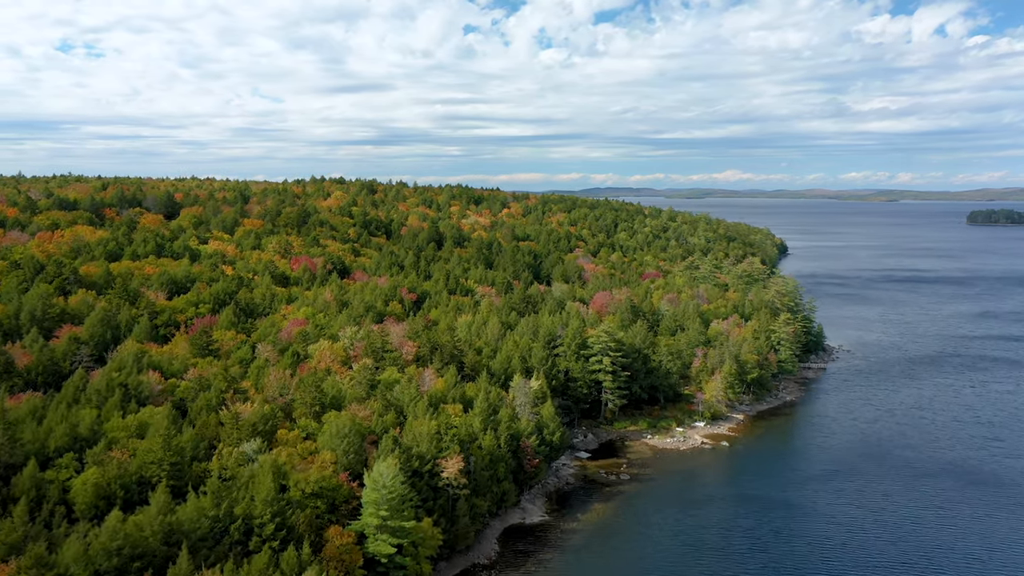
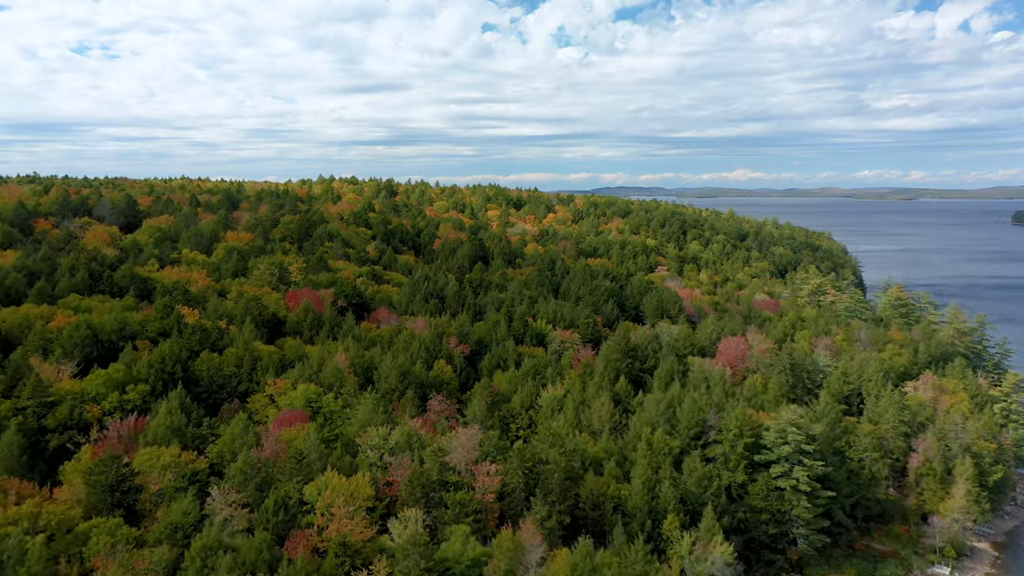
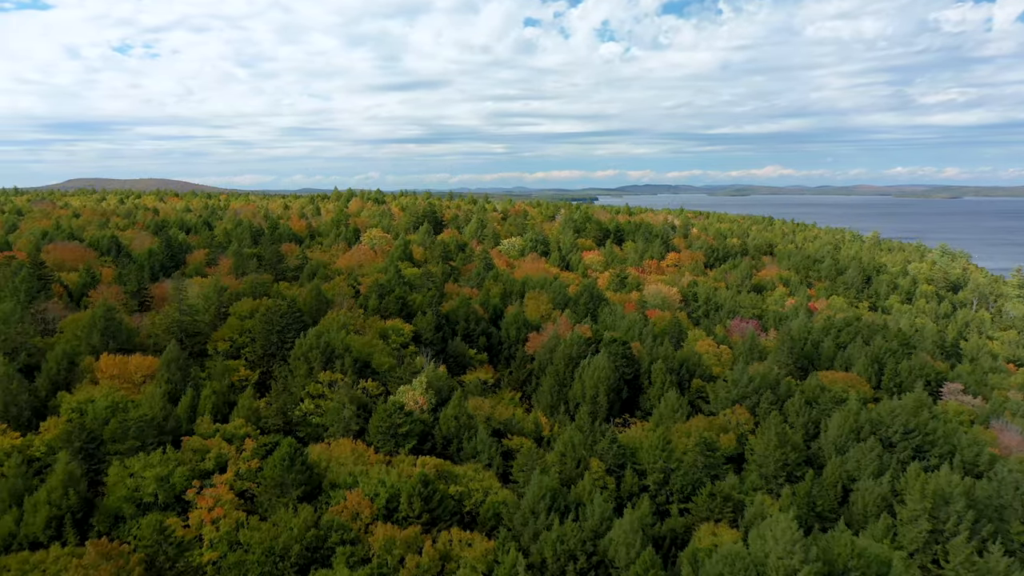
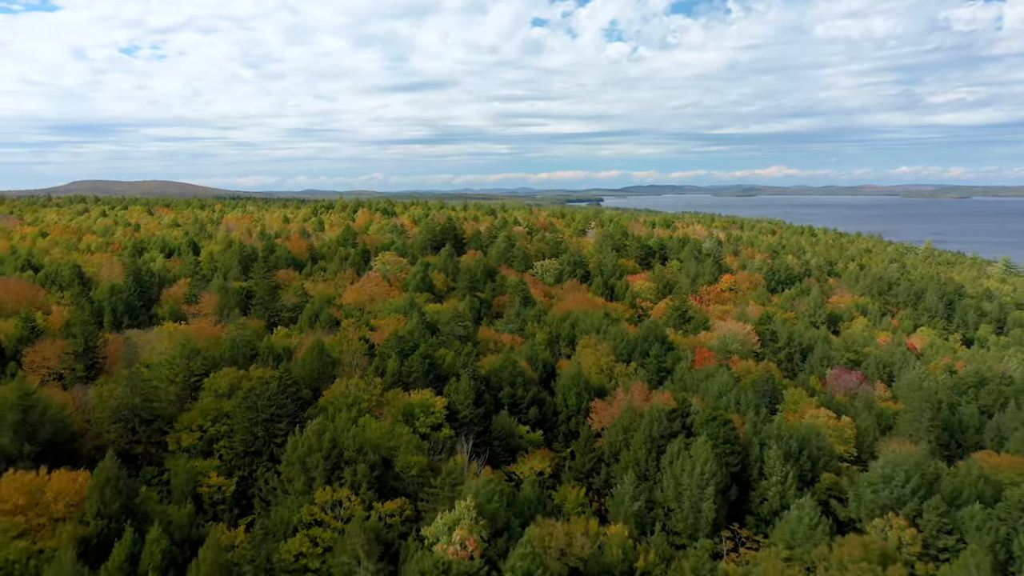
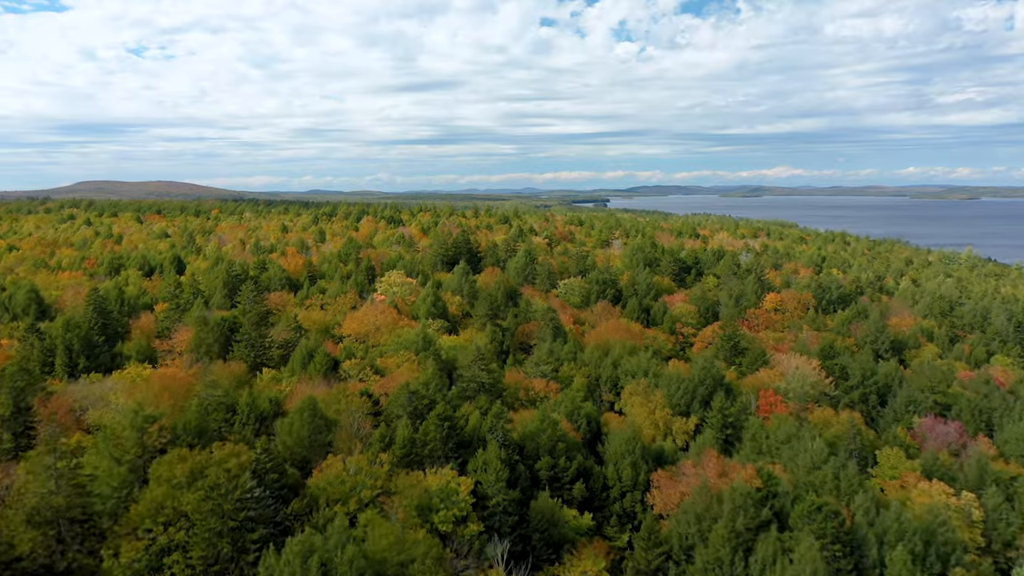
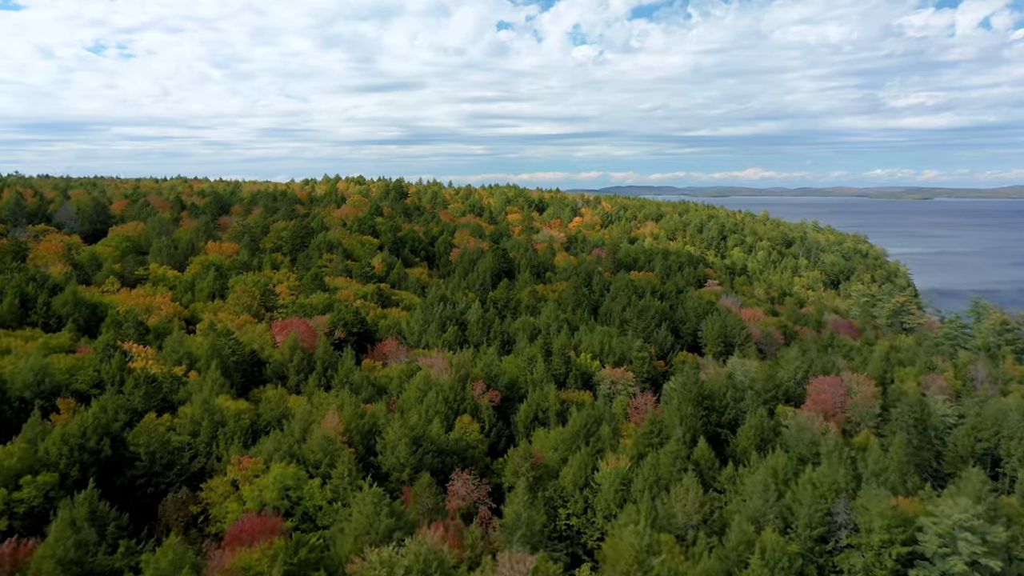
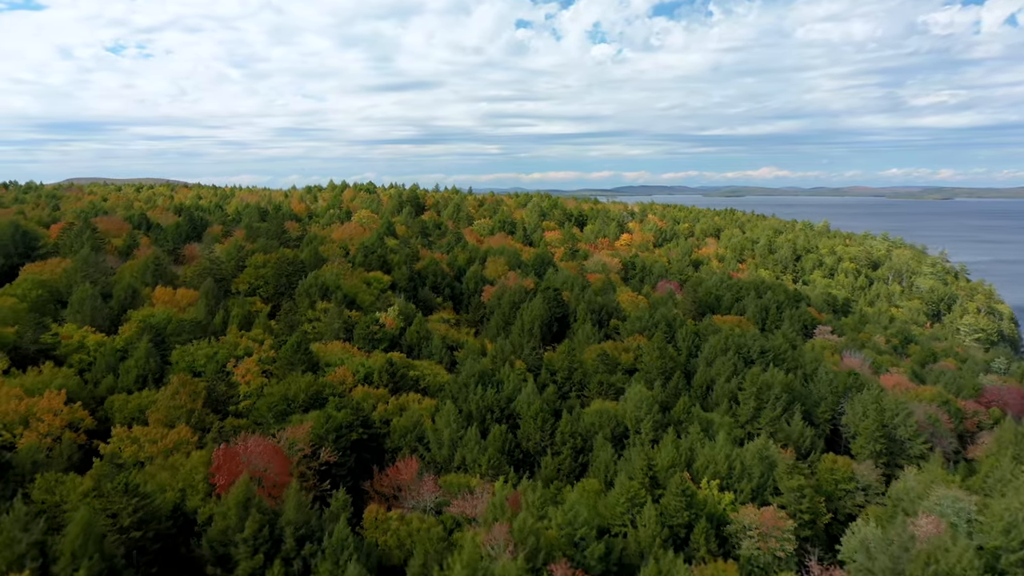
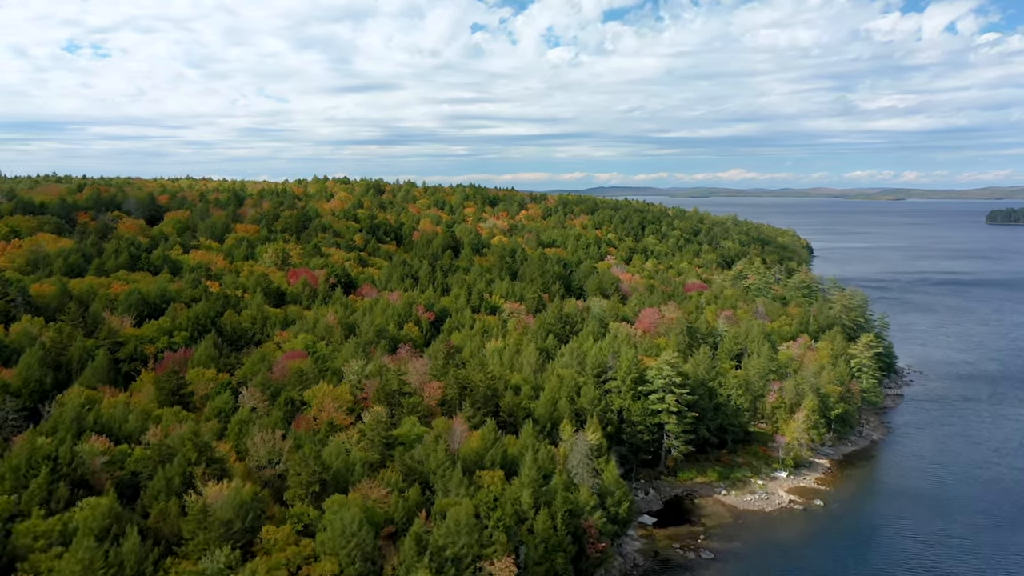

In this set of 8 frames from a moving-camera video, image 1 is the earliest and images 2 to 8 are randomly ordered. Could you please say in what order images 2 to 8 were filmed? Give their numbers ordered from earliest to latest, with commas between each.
8, 2, 6, 7, 3, 4, 5
